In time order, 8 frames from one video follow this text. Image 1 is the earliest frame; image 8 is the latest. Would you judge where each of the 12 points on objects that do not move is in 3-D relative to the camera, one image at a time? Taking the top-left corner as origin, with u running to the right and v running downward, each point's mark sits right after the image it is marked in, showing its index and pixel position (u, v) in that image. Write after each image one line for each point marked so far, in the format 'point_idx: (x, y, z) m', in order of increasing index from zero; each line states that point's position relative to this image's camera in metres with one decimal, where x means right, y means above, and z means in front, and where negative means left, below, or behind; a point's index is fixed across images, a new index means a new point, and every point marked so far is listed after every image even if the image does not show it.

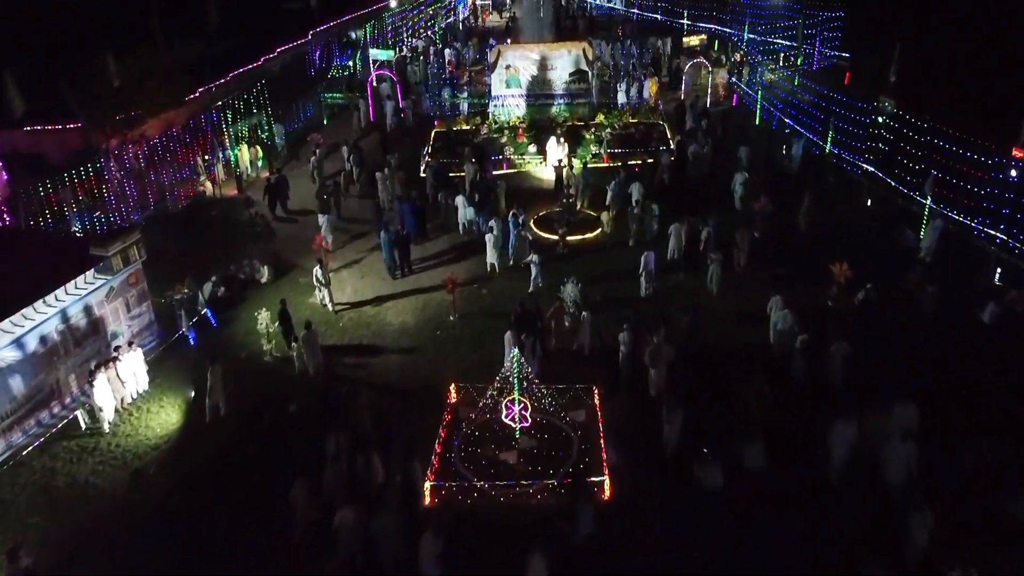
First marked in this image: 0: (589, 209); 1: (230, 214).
0: (+1.9, +2.0, +18.8) m
1: (-7.1, +1.9, +19.2) m
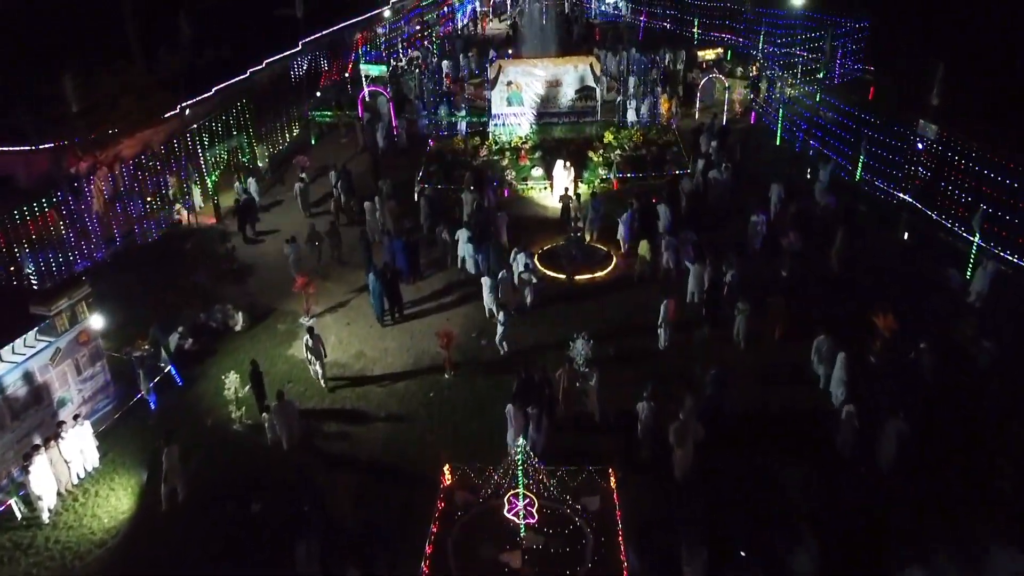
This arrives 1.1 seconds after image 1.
0: (+1.9, +1.1, +17.1) m
1: (-7.1, +1.0, +17.6) m
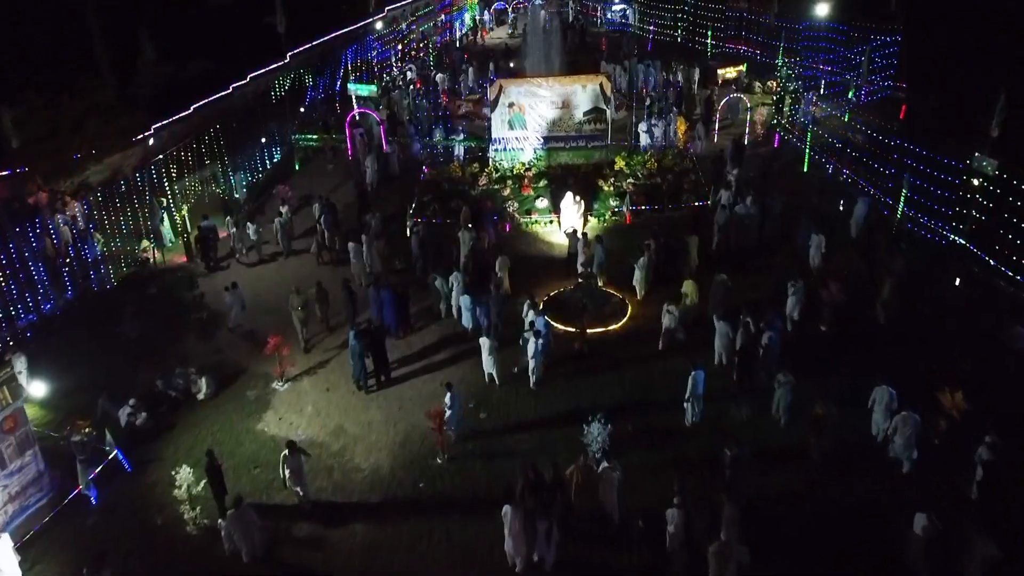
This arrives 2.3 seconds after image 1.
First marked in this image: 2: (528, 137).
0: (+2.0, 0.0, +15.3) m
1: (-7.0, -0.1, +15.7) m
2: (+0.4, +3.9, +19.5) m
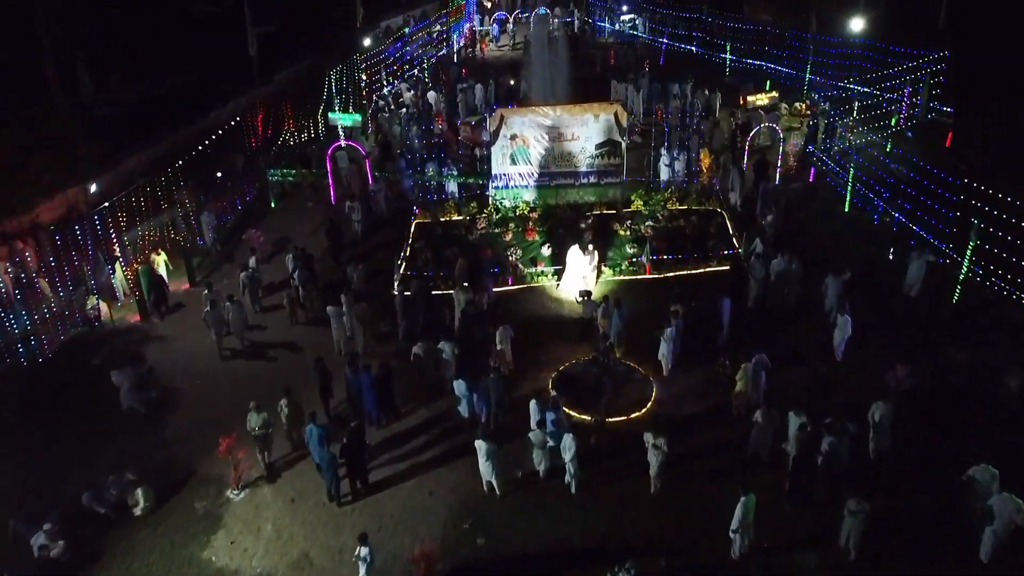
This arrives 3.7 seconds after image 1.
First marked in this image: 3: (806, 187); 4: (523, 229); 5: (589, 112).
0: (+2.1, -1.2, +13.0) m
1: (-7.0, -1.4, +13.5) m
2: (+0.5, +2.6, +17.2) m
3: (+6.9, +2.4, +17.9) m
4: (+0.3, +1.3, +16.5) m
5: (+1.7, +3.9, +16.7) m
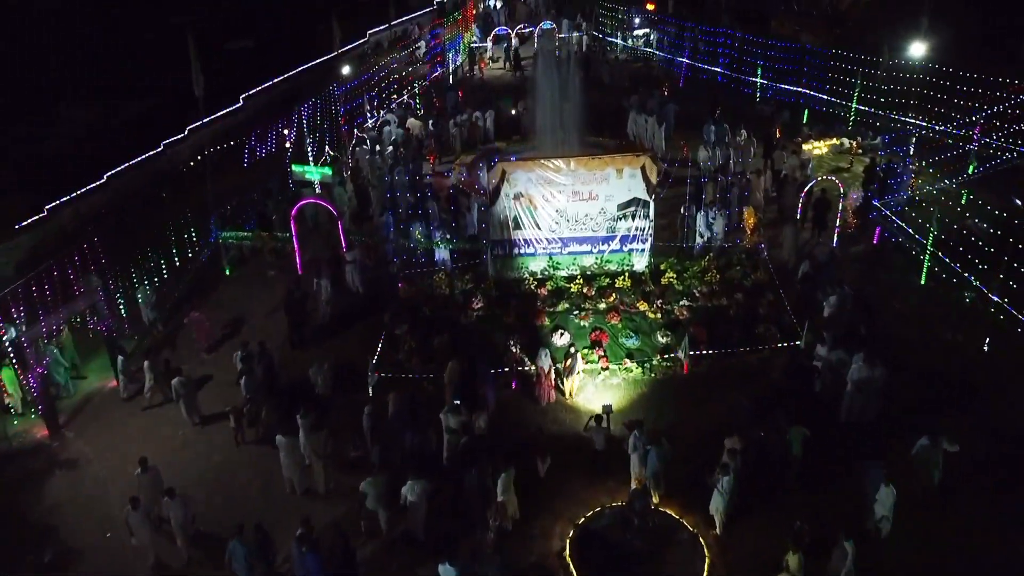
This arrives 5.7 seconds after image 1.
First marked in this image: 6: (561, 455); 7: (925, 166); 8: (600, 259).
0: (+2.1, -2.9, +9.9) m
1: (-6.9, -3.0, +10.4) m
2: (+0.5, +0.9, +14.1) m
3: (+7.0, +0.7, +14.8) m
4: (+0.3, -0.4, +13.5) m
5: (+1.8, +2.2, +13.6) m
6: (+0.7, -2.4, +10.9) m
7: (+9.4, +2.8, +17.2) m
8: (+1.7, +0.5, +14.3) m
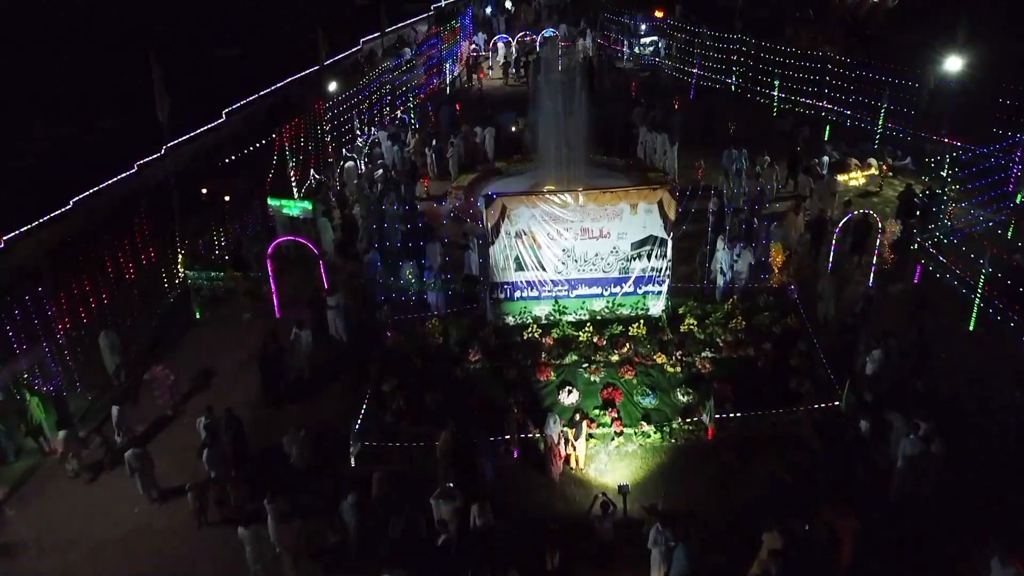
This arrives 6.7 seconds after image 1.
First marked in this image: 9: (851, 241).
0: (+2.1, -3.7, +8.5) m
1: (-6.9, -3.8, +8.9) m
2: (+0.5, +0.1, +12.6) m
3: (+7.0, 0.0, +13.3) m
4: (+0.3, -1.2, +12.0) m
5: (+1.8, +1.4, +12.1) m
6: (+0.7, -3.2, +9.4) m
7: (+9.4, +2.0, +15.7) m
8: (+1.7, -0.2, +12.9) m
9: (+6.1, +0.9, +13.7) m
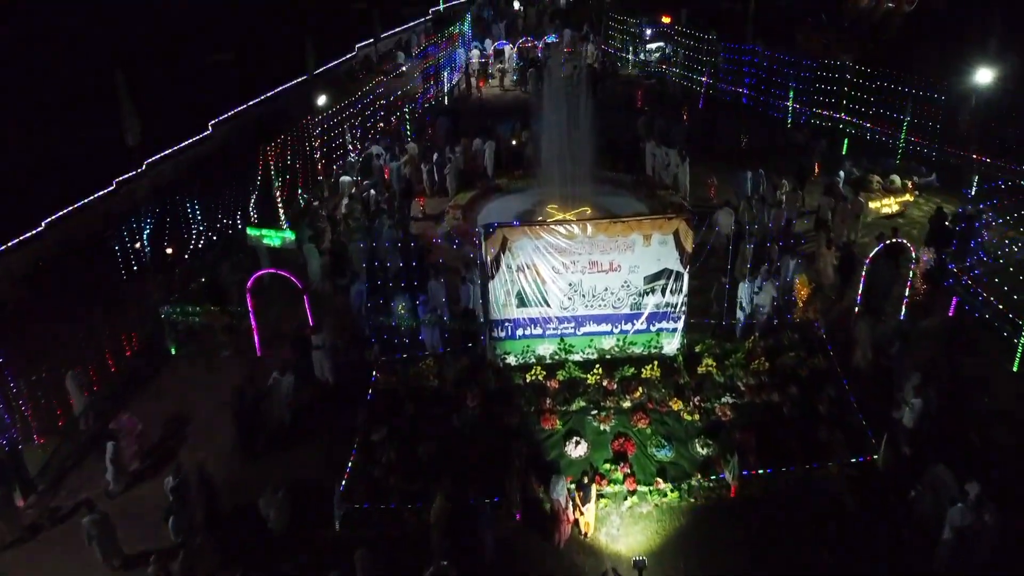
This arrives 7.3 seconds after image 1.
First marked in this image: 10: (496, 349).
0: (+2.2, -4.3, +7.4) m
1: (-6.9, -4.4, +7.9) m
2: (+0.6, -0.4, +11.6) m
3: (+7.1, -0.6, +12.2) m
4: (+0.4, -1.8, +10.9) m
5: (+1.8, +0.8, +11.0) m
6: (+0.8, -3.8, +8.3) m
7: (+9.5, +1.5, +14.7) m
8: (+1.7, -0.8, +11.8) m
9: (+6.2, +0.3, +12.6) m
10: (-0.3, -0.9, +11.7) m
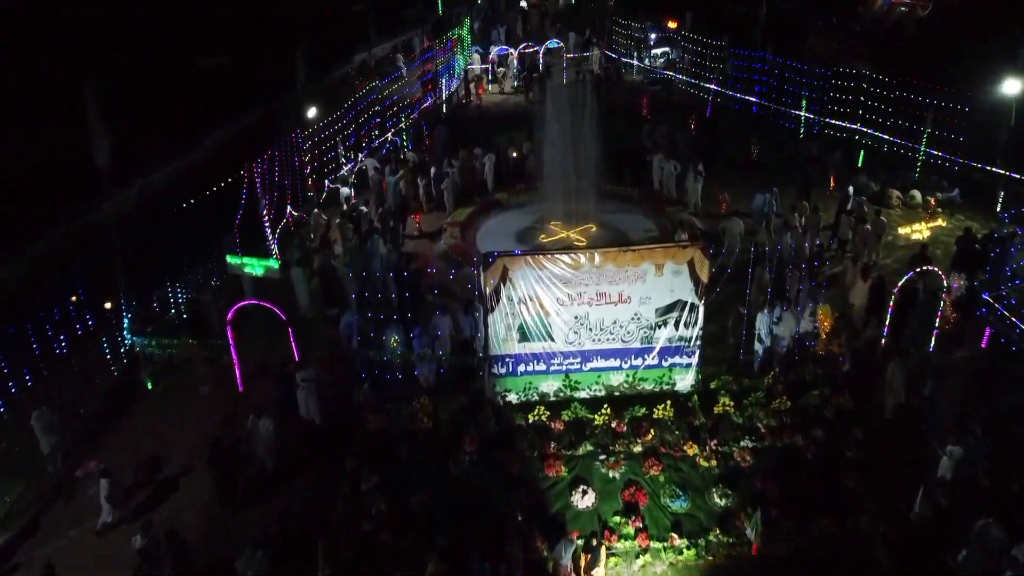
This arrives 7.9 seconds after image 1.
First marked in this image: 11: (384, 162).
0: (+2.2, -4.8, +6.5) m
1: (-6.9, -4.9, +7.0) m
2: (+0.6, -0.9, +10.7) m
3: (+7.1, -1.1, +11.4) m
4: (+0.4, -2.3, +10.1) m
5: (+1.8, +0.4, +10.2) m
6: (+0.8, -4.3, +7.5) m
7: (+9.5, +1.0, +13.8) m
8: (+1.7, -1.3, +10.9) m
9: (+6.2, -0.2, +11.8) m
10: (-0.2, -1.4, +10.8) m
11: (-3.1, +3.1, +18.0) m
